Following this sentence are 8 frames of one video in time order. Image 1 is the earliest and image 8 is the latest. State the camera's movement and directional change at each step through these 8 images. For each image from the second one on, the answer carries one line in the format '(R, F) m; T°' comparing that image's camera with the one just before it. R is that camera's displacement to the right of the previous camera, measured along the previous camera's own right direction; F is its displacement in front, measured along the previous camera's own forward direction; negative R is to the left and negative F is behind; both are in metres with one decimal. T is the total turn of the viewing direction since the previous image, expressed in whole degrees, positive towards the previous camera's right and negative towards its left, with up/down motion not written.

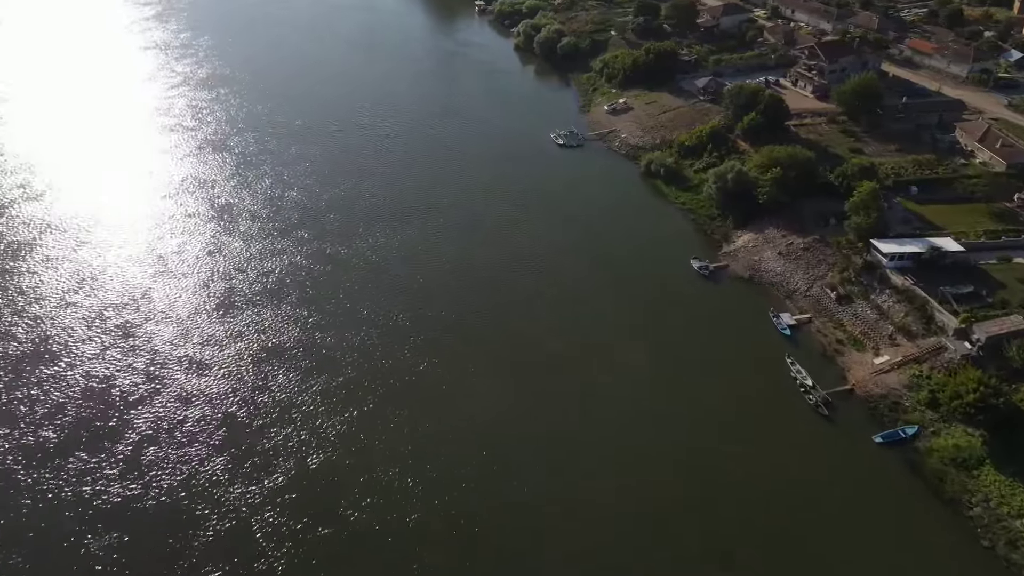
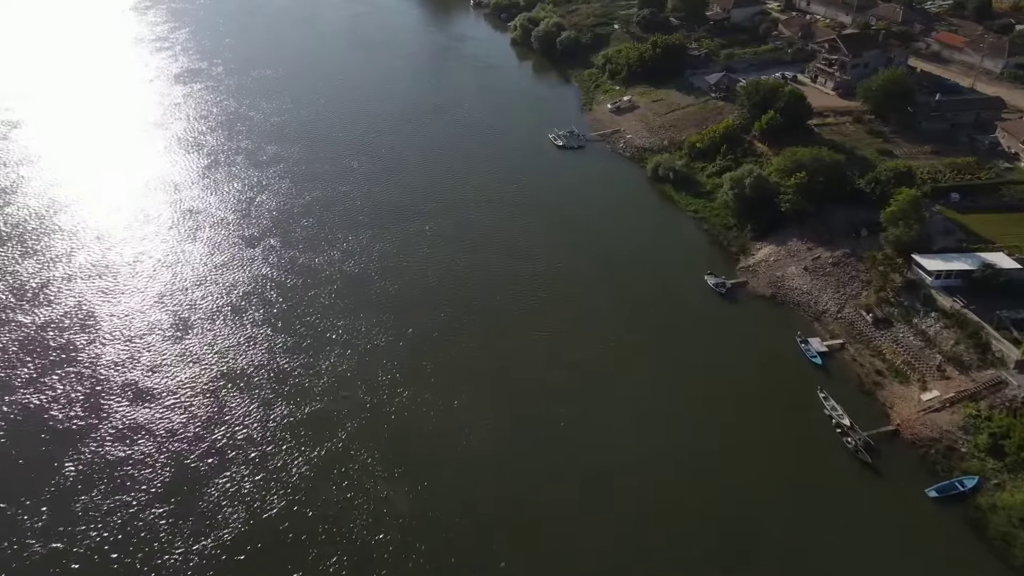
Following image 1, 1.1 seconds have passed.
(+0.7, +4.9) m; 0°
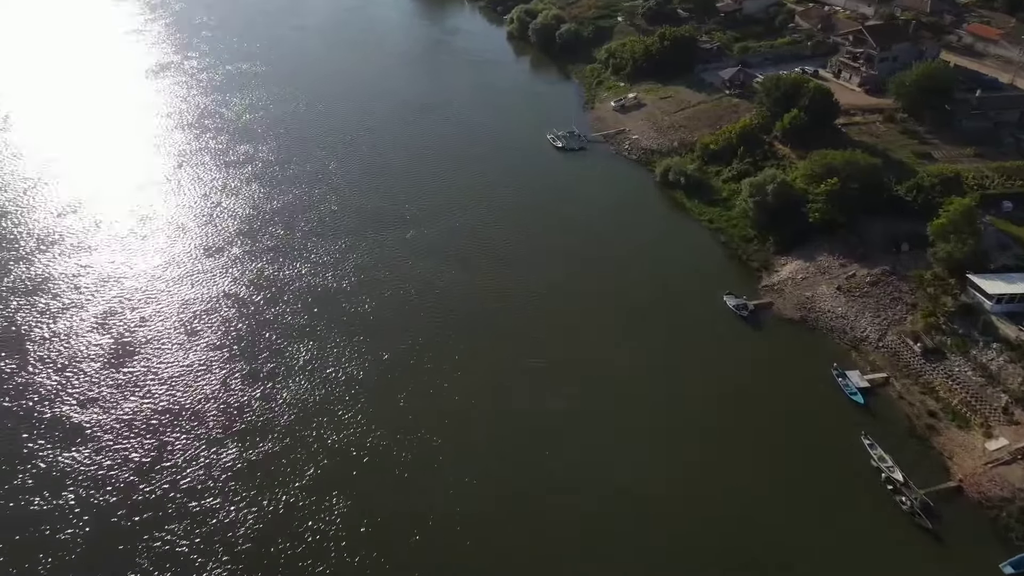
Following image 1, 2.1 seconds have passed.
(+0.7, +4.9) m; 0°
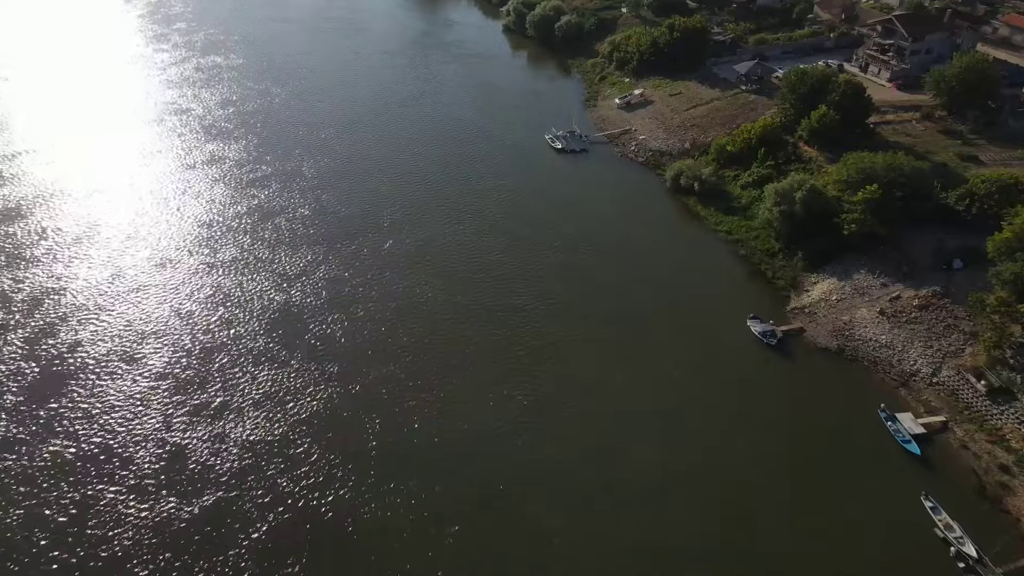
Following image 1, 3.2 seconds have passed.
(+0.6, +4.6) m; 0°
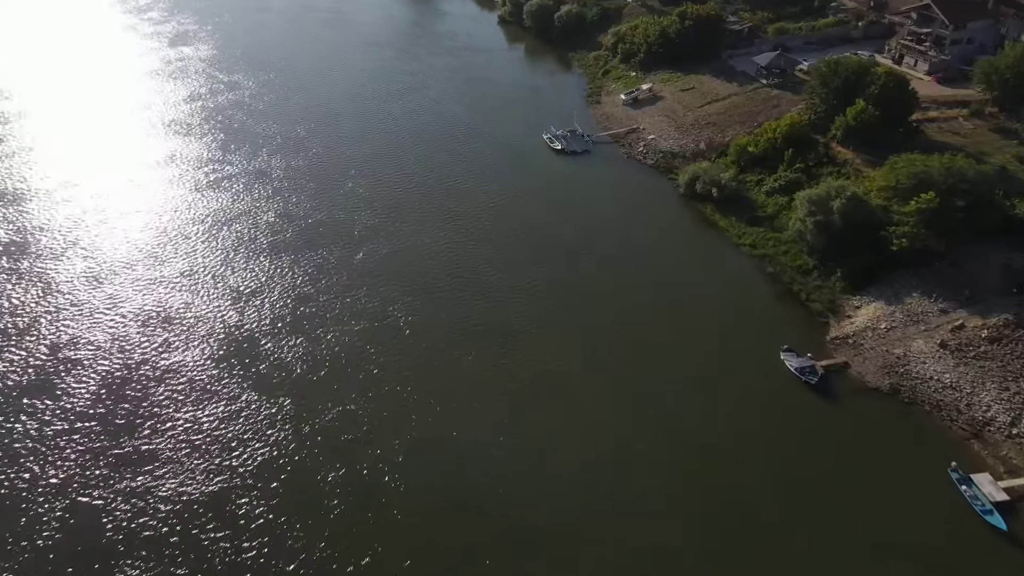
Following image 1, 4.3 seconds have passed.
(+0.6, +4.7) m; 0°
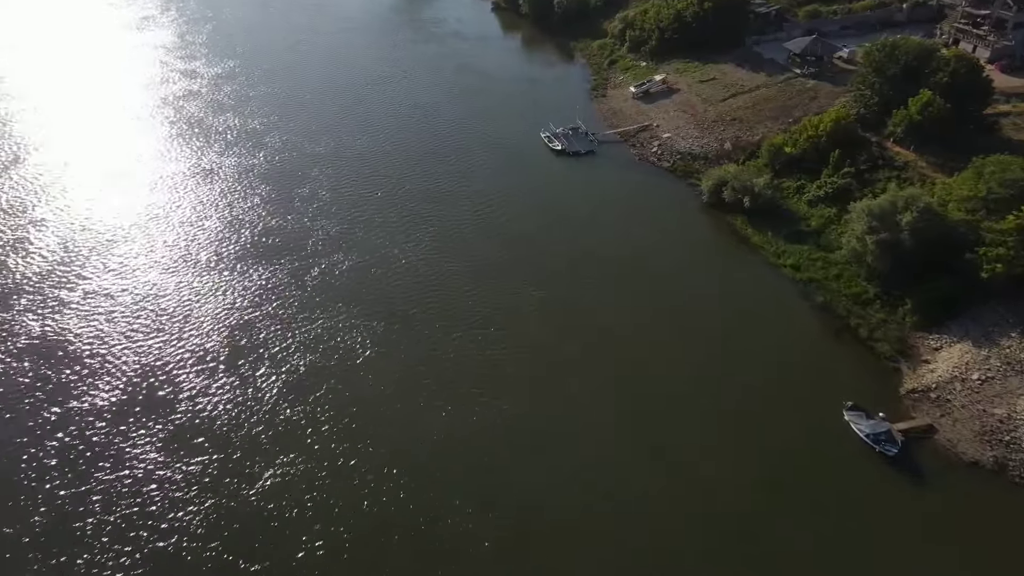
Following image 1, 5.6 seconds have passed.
(+0.6, +5.6) m; 0°
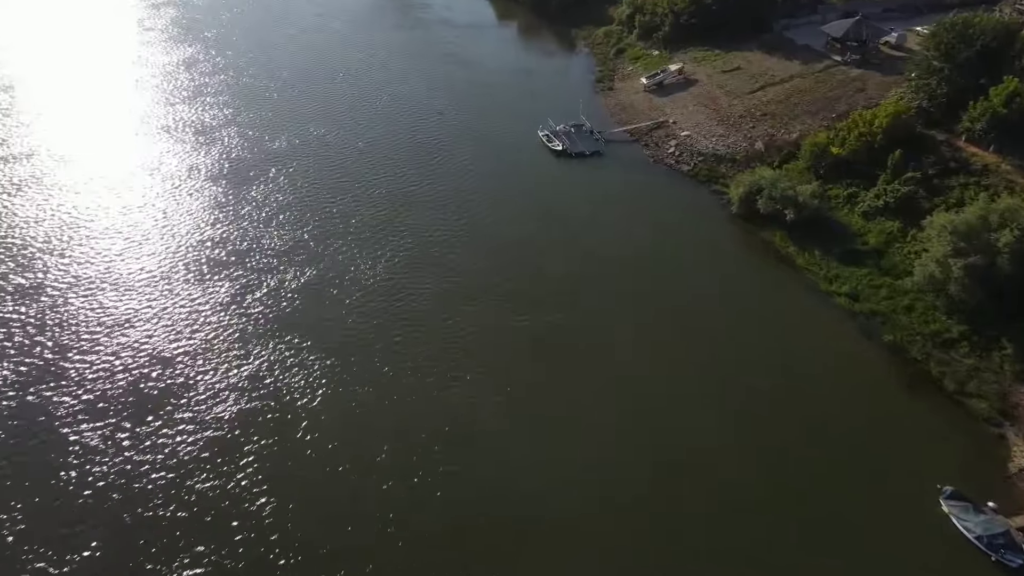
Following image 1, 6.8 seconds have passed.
(+0.5, +4.9) m; 0°
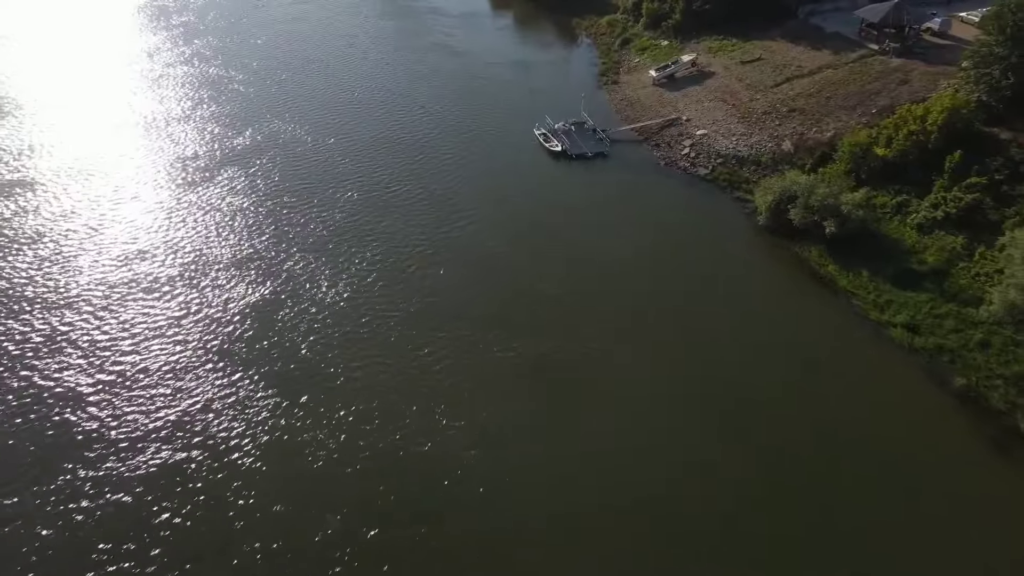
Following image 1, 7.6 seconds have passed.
(+0.5, +3.5) m; 0°
